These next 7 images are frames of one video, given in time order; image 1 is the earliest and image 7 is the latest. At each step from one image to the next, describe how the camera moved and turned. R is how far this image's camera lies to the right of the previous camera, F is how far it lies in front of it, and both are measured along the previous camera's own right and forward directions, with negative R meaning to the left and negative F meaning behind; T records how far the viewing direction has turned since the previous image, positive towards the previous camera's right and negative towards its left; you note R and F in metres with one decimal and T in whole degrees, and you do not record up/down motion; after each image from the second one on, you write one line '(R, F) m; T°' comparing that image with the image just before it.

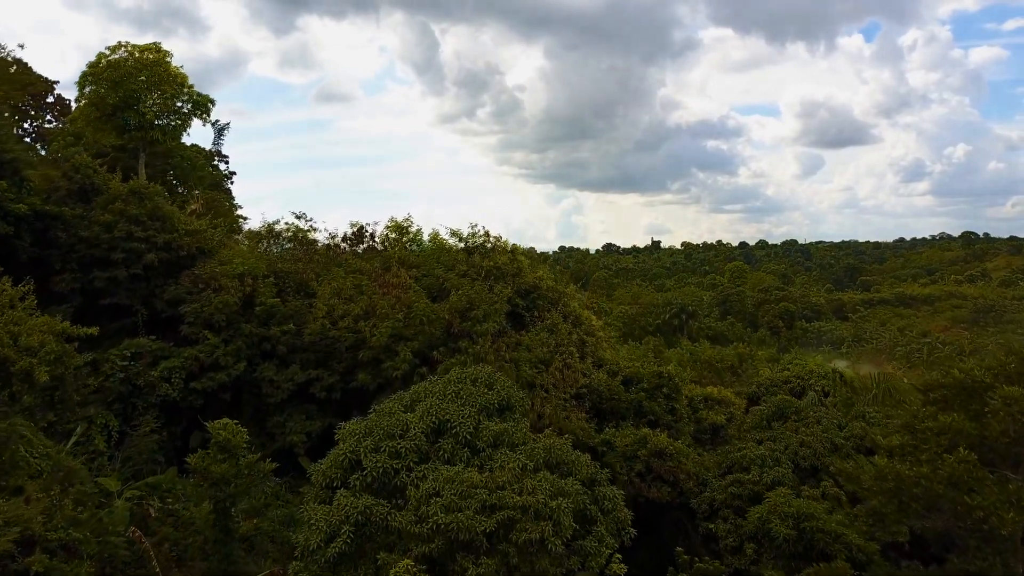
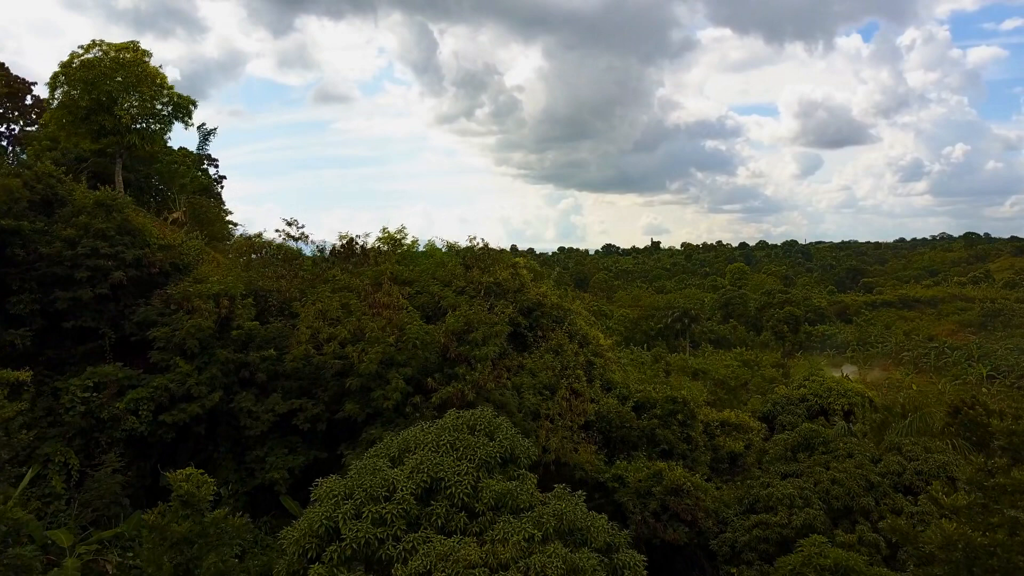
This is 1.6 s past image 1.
(-0.1, +1.1) m; 0°
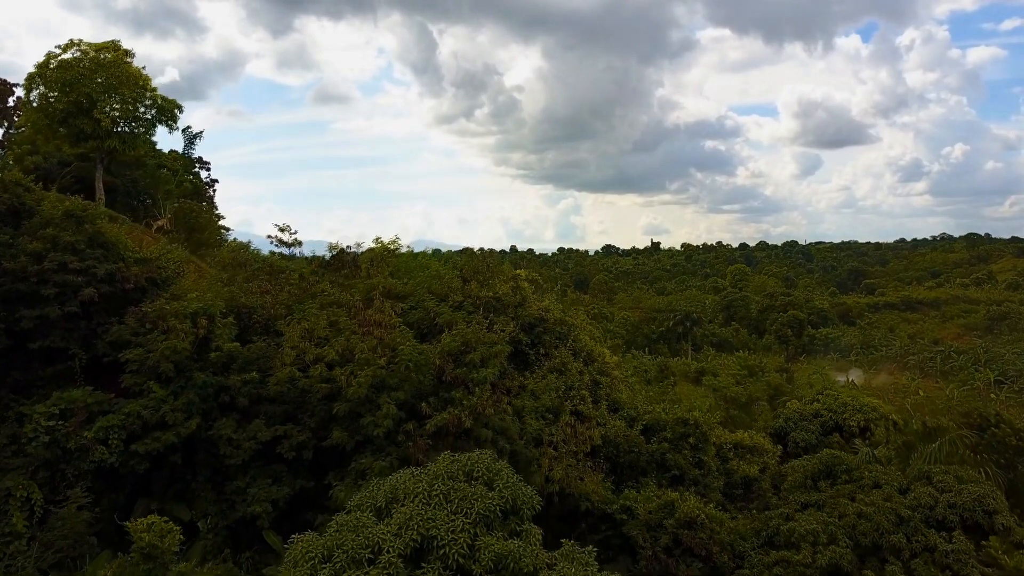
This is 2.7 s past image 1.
(0.0, +0.8) m; 0°
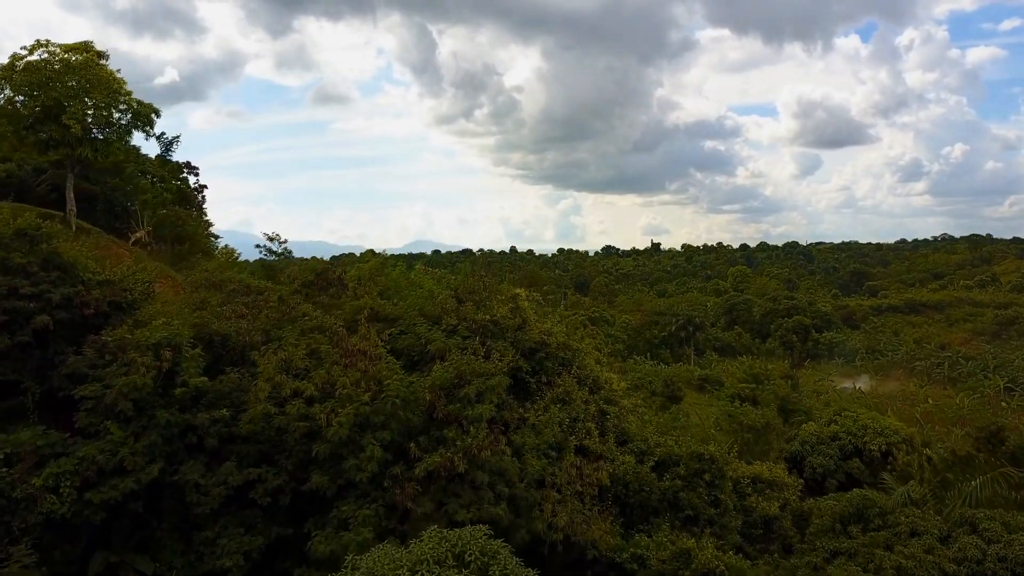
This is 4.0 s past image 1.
(0.0, +1.0) m; 0°
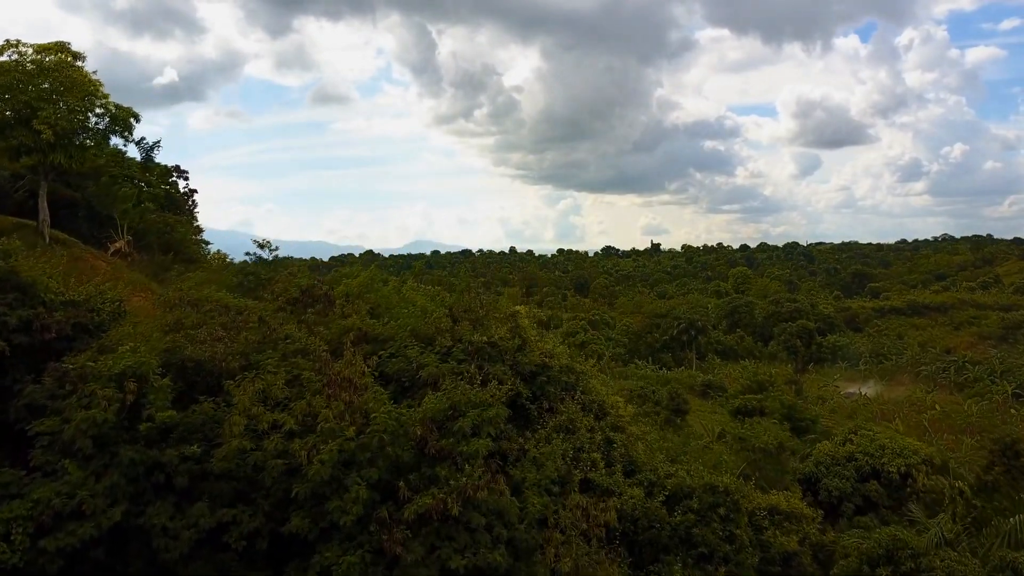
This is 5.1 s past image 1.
(0.0, +0.8) m; 0°
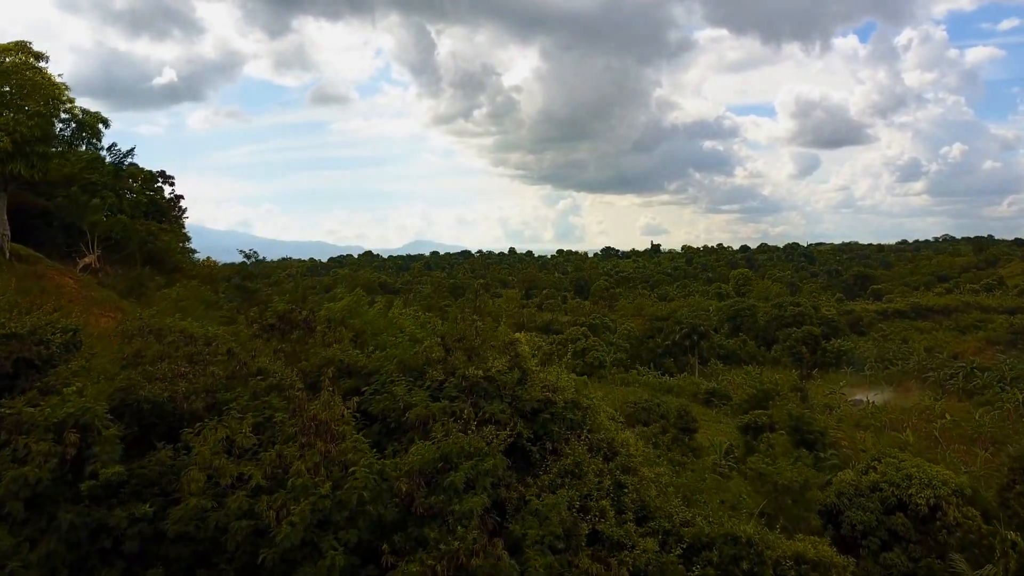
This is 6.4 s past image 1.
(0.0, +1.1) m; 0°
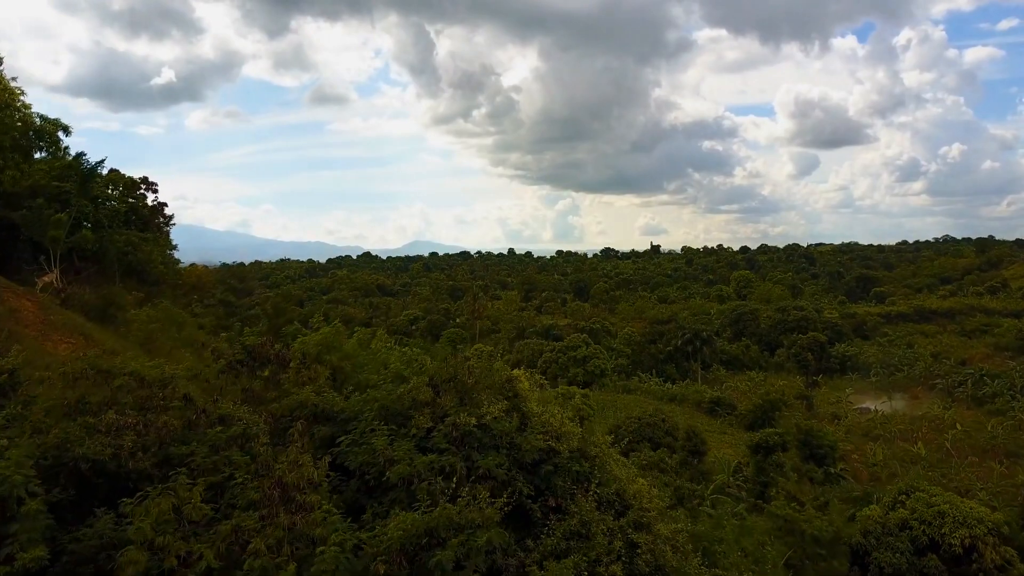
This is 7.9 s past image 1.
(0.0, +1.2) m; 0°
